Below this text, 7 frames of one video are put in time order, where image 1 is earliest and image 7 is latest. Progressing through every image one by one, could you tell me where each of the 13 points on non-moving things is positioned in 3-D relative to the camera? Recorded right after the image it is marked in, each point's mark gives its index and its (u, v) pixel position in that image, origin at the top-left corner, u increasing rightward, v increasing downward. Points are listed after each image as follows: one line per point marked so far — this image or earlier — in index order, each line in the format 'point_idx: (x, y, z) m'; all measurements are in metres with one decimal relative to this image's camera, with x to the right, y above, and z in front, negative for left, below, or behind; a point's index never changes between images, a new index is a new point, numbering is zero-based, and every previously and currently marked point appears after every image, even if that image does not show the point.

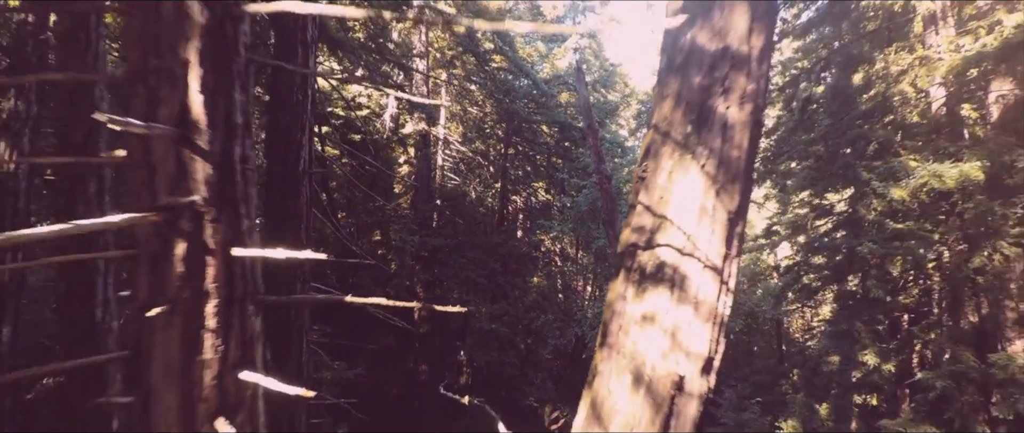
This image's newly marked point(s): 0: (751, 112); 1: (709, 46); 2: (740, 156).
0: (+1.0, +0.4, +1.9) m
1: (+0.8, +0.7, +1.9) m
2: (+0.9, +0.2, +1.8) m
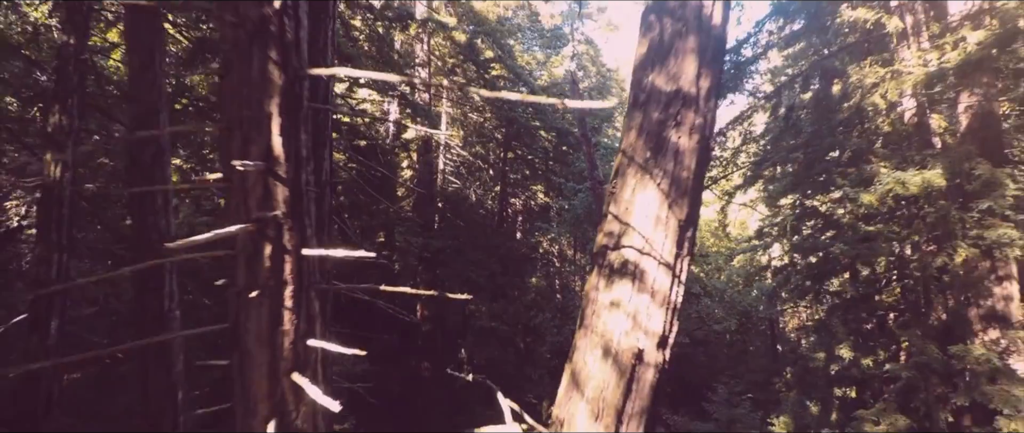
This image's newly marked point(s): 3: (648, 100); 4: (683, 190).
0: (+0.9, +0.4, +2.4) m
1: (+0.8, +0.7, +2.4) m
2: (+0.9, +0.2, +2.3) m
3: (+0.7, +0.6, +2.4) m
4: (+0.8, +0.1, +2.3) m
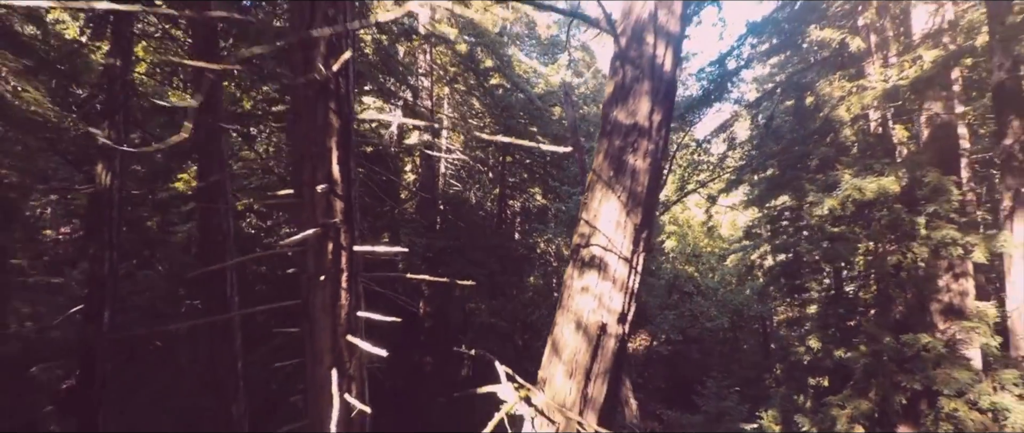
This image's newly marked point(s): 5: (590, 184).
0: (+0.9, +0.4, +3.0) m
1: (+0.7, +0.6, +3.1) m
2: (+0.8, +0.2, +3.0) m
3: (+0.7, +0.6, +3.1) m
4: (+0.8, +0.1, +3.0) m
5: (+0.5, +0.2, +3.1) m
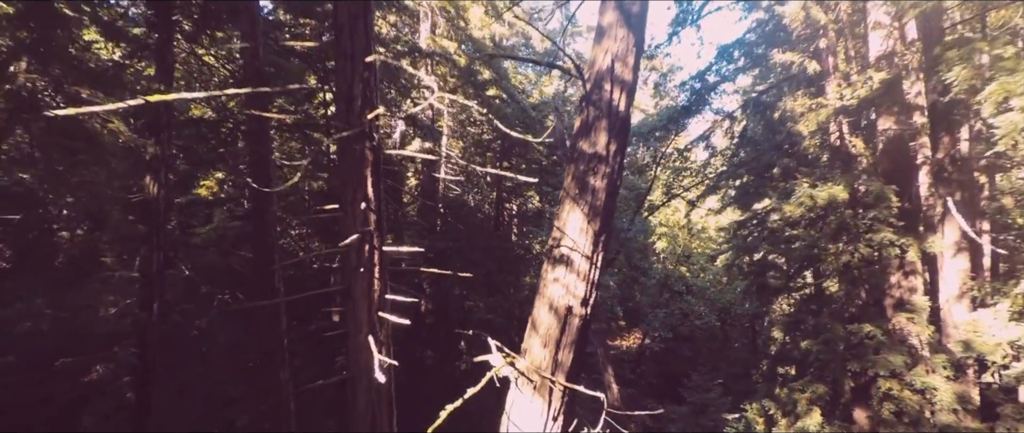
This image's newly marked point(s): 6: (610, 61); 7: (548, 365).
0: (+0.8, +0.3, +4.0) m
1: (+0.6, +0.6, +4.0) m
2: (+0.7, +0.1, +3.9) m
3: (+0.6, +0.5, +4.0) m
4: (+0.7, 0.0, +3.9) m
5: (+0.4, +0.1, +4.0) m
6: (+0.8, +1.3, +4.1) m
7: (+0.3, -1.2, +3.7) m
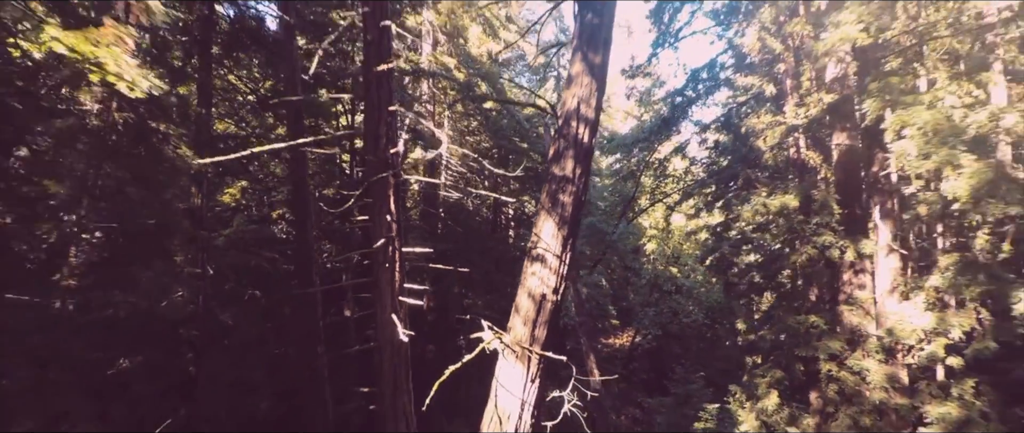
0: (+0.7, +0.2, +5.1) m
1: (+0.5, +0.5, +5.1) m
2: (+0.6, 0.0, +5.1) m
3: (+0.4, +0.4, +5.2) m
4: (+0.6, -0.1, +5.0) m
5: (+0.3, +0.1, +5.2) m
6: (+0.7, +1.3, +5.2) m
7: (+0.2, -1.3, +4.9) m
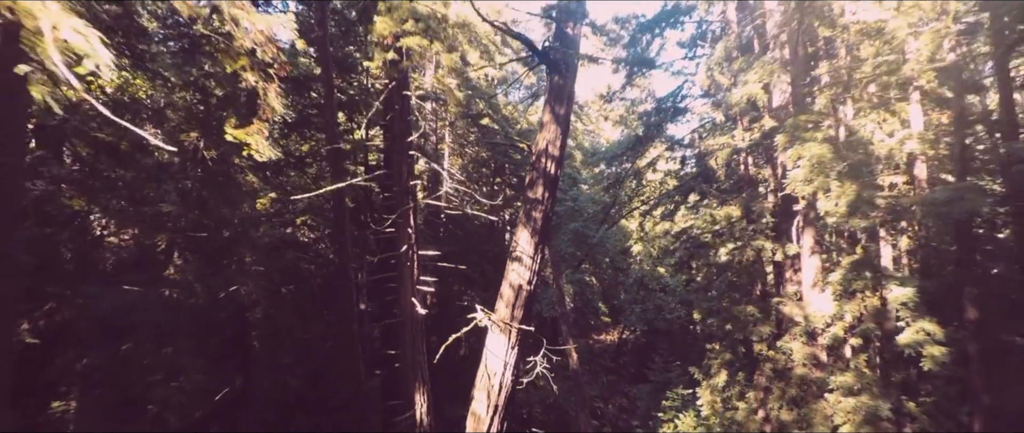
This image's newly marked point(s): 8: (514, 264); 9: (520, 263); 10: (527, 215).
0: (+0.5, 0.0, +7.0) m
1: (+0.3, +0.3, +7.0) m
2: (+0.4, -0.2, +6.9) m
3: (+0.2, +0.2, +7.0) m
4: (+0.4, -0.2, +6.9) m
5: (+0.1, -0.1, +7.1) m
6: (+0.5, +1.1, +7.1) m
7: (-0.1, -1.4, +6.7) m
8: (0.0, -0.7, +6.9) m
9: (+0.1, -0.7, +6.8) m
10: (+0.2, 0.0, +7.0) m
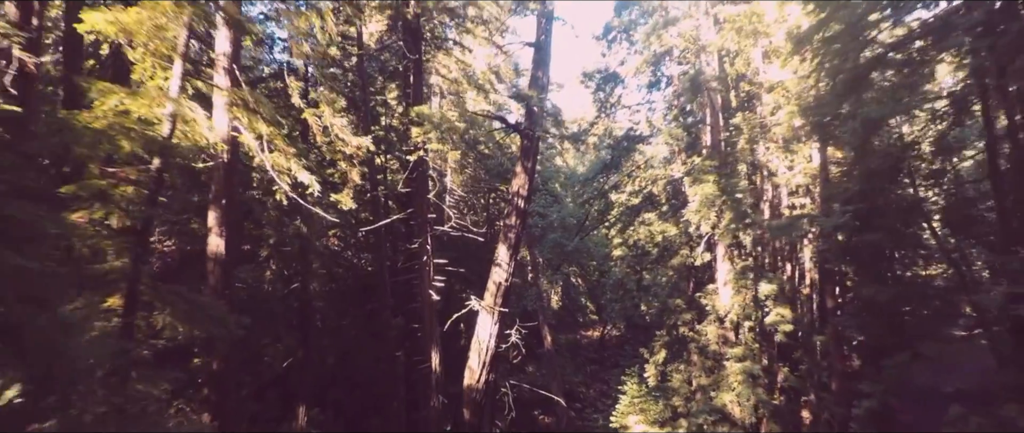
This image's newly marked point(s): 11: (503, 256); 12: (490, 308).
0: (+0.1, -0.4, +10.4) m
1: (-0.1, -0.1, +10.5) m
2: (0.0, -0.6, +10.4) m
3: (-0.2, -0.2, +10.5) m
4: (0.0, -0.7, +10.4) m
5: (-0.3, -0.6, +10.5) m
6: (+0.1, +0.6, +10.6) m
7: (-0.4, -1.9, +10.2) m
8: (-0.4, -1.1, +10.3) m
9: (-0.3, -1.1, +10.3) m
10: (-0.1, -0.4, +10.4) m
11: (-0.2, -0.9, +10.3) m
12: (-0.5, -2.0, +10.2) m
